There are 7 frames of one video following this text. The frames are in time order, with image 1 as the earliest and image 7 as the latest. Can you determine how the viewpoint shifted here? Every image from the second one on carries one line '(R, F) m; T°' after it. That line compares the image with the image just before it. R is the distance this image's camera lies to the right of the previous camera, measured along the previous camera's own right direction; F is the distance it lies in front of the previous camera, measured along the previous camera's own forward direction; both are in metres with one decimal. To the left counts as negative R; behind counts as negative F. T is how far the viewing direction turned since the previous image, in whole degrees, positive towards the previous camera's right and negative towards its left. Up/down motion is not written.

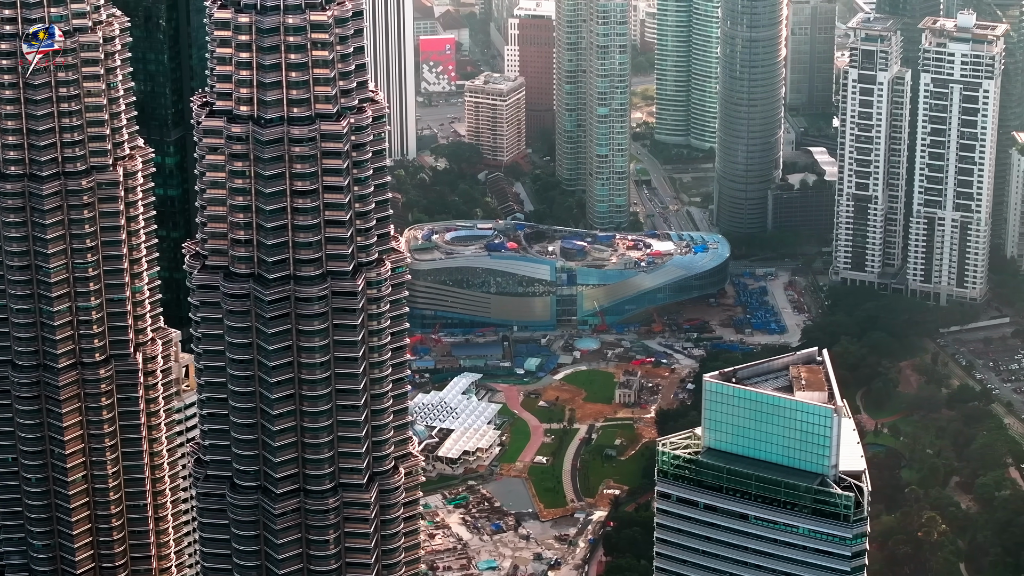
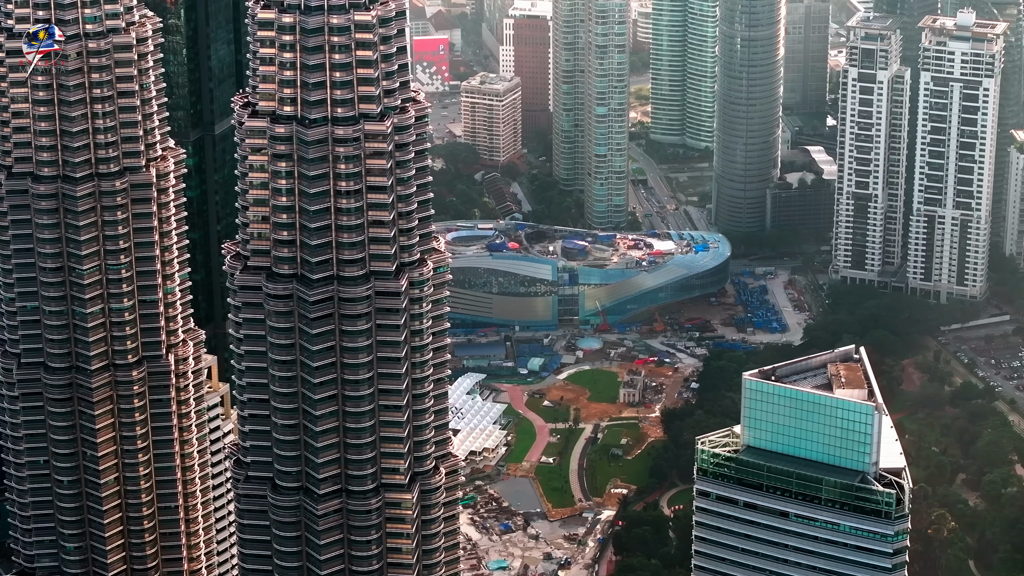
(-2.2, 0.0) m; +1°
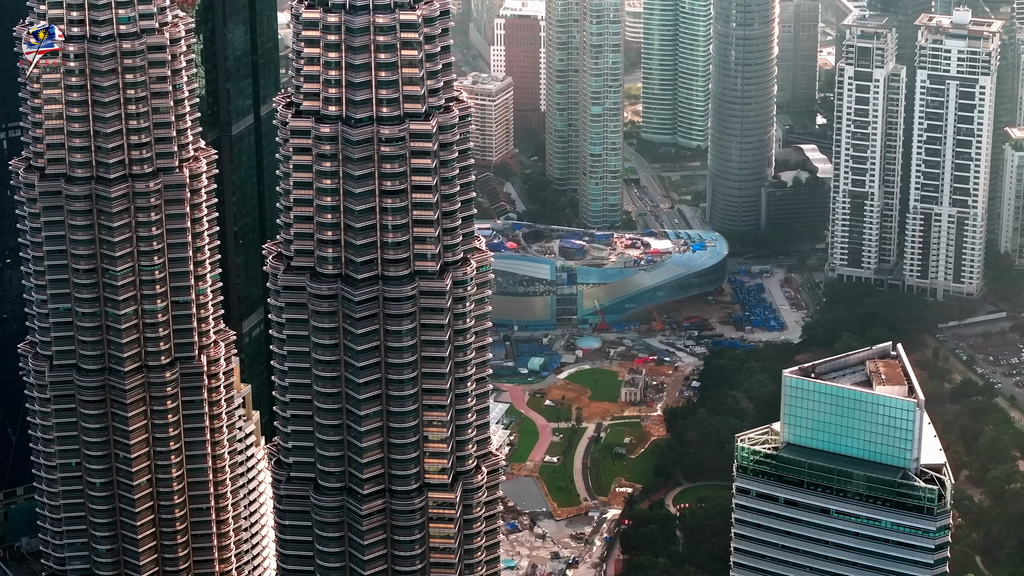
(-2.4, 0.0) m; +1°
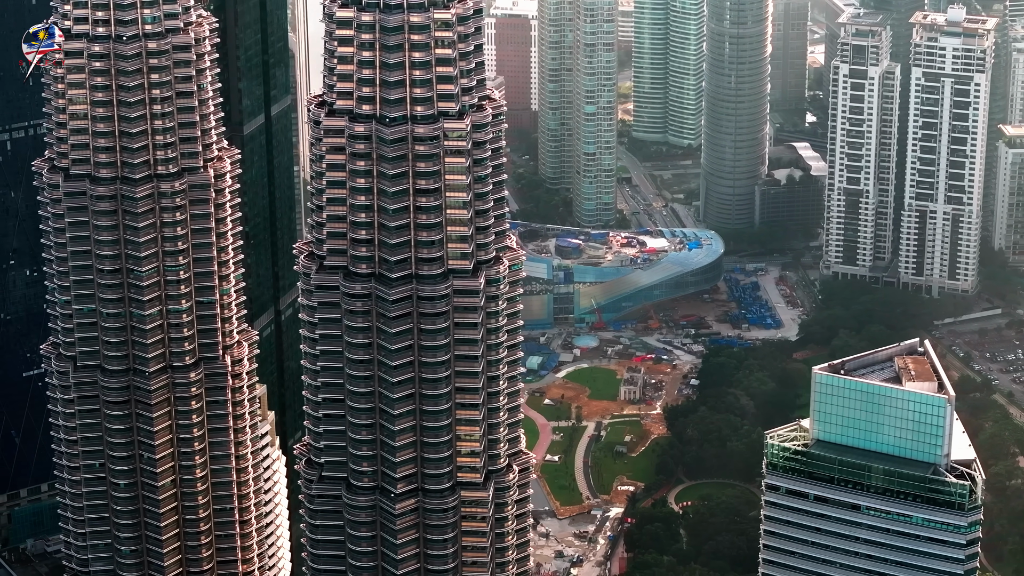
(-1.9, 0.0) m; +1°
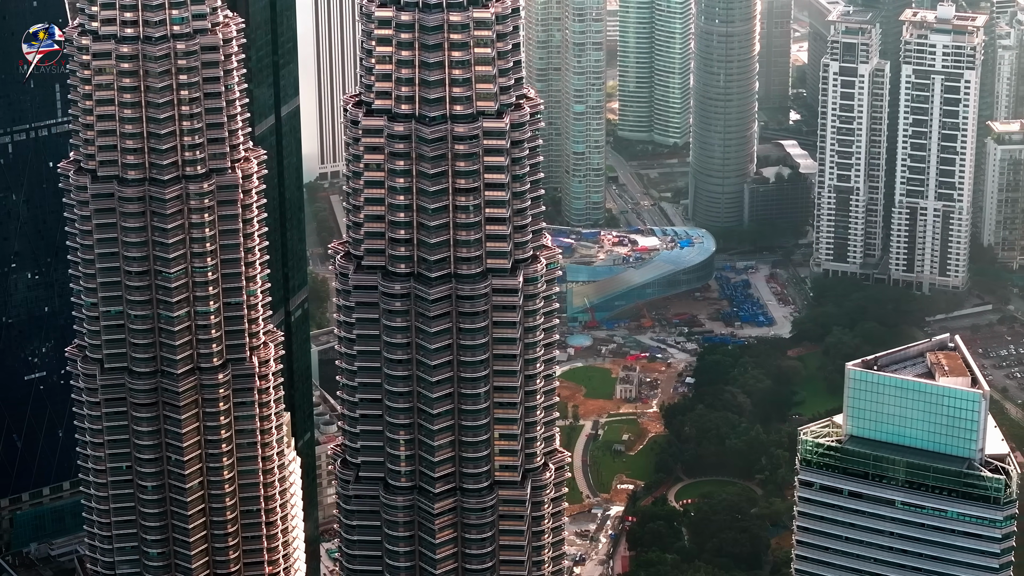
(-2.4, 0.0) m; +1°
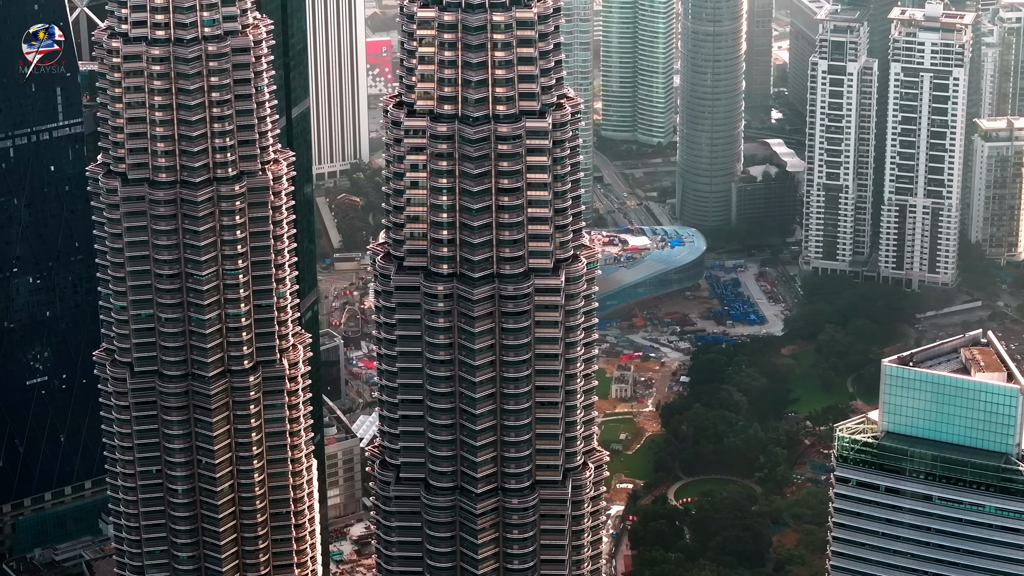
(-2.6, 0.0) m; +1°
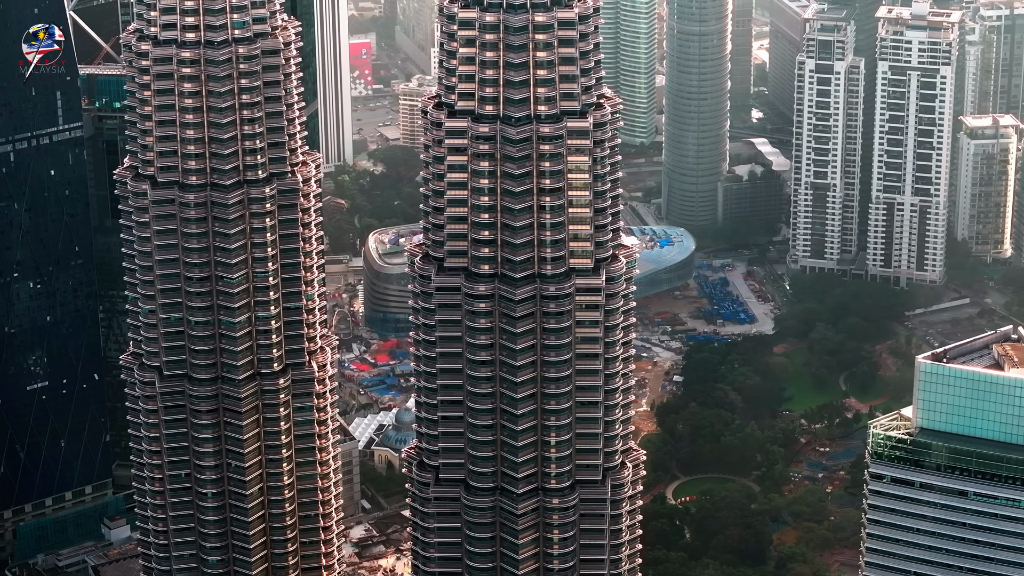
(-2.6, 0.0) m; +1°
